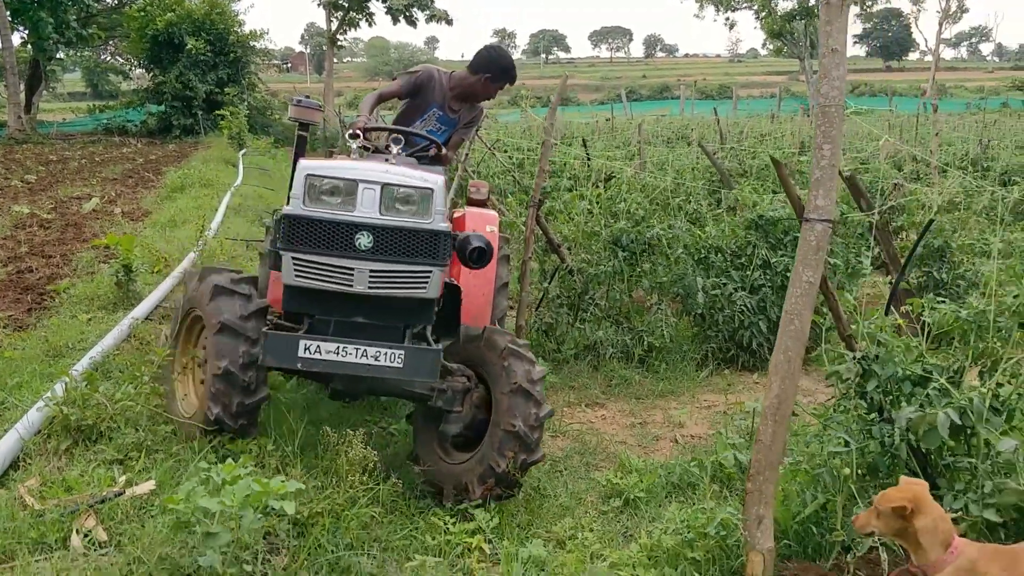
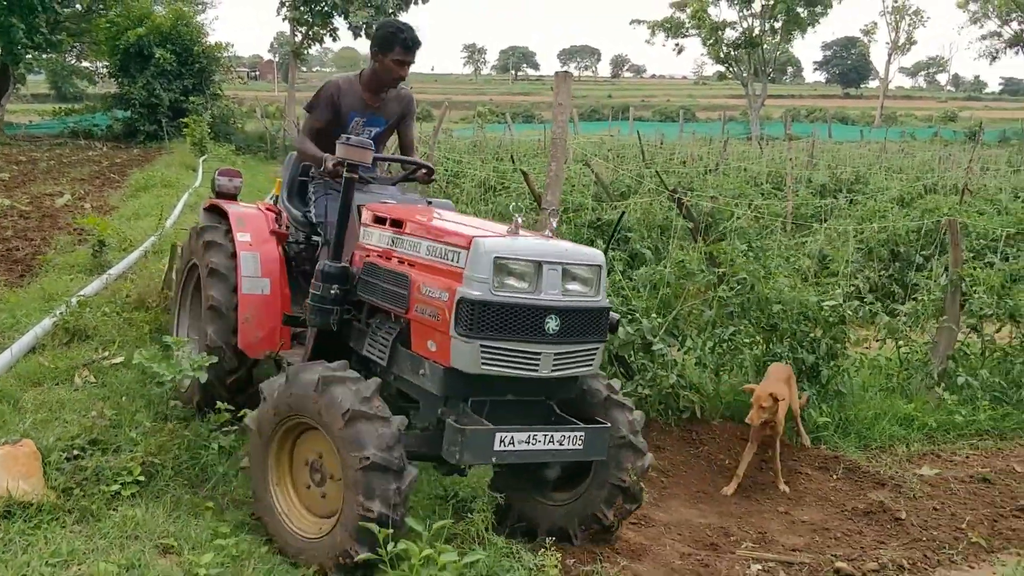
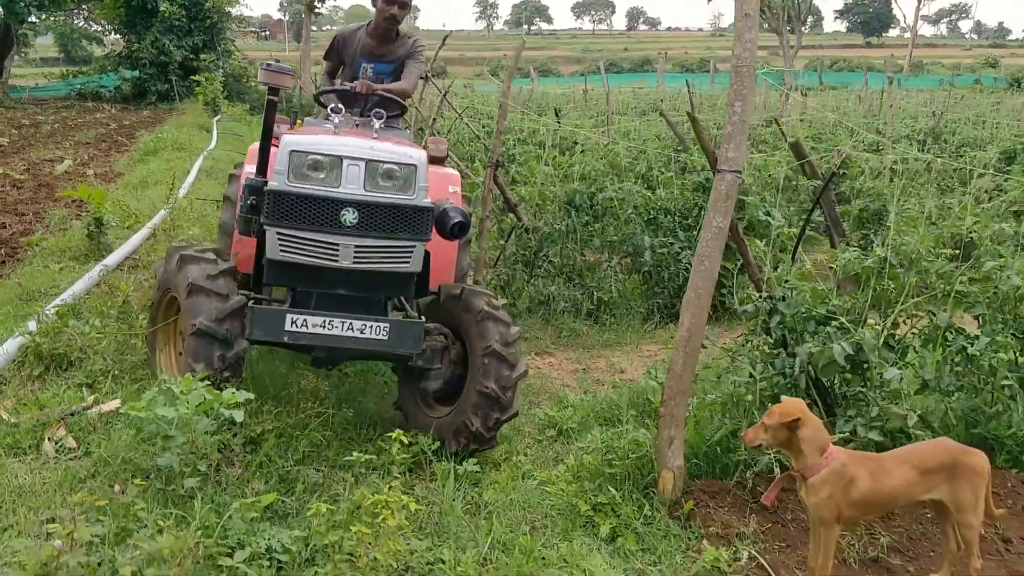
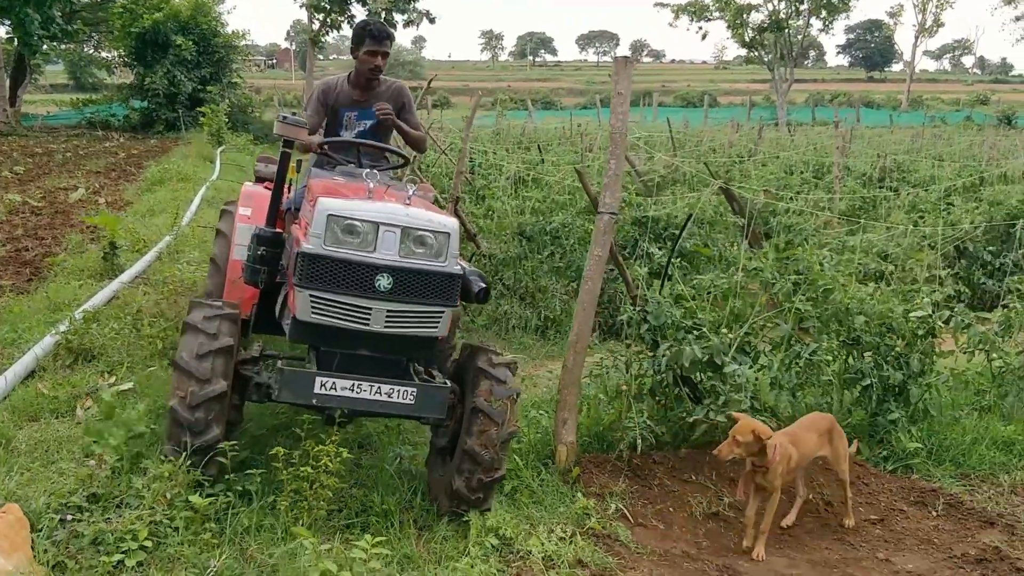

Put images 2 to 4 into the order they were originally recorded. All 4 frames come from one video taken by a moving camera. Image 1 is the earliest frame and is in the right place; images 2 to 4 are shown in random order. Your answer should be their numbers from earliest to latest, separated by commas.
3, 4, 2
